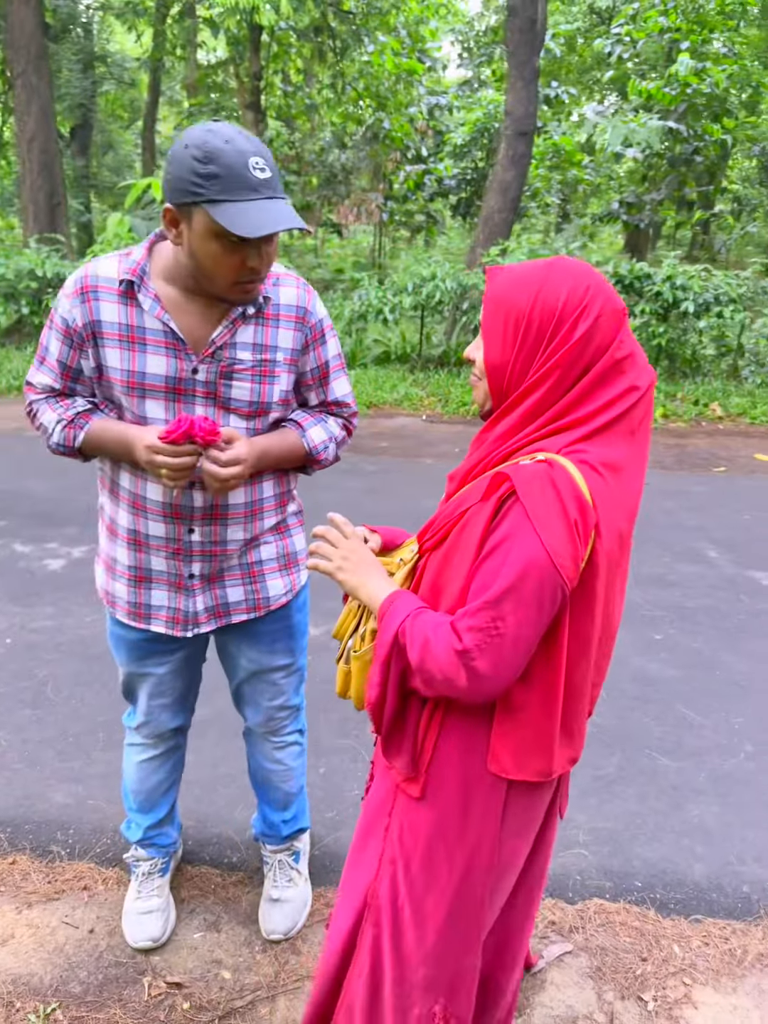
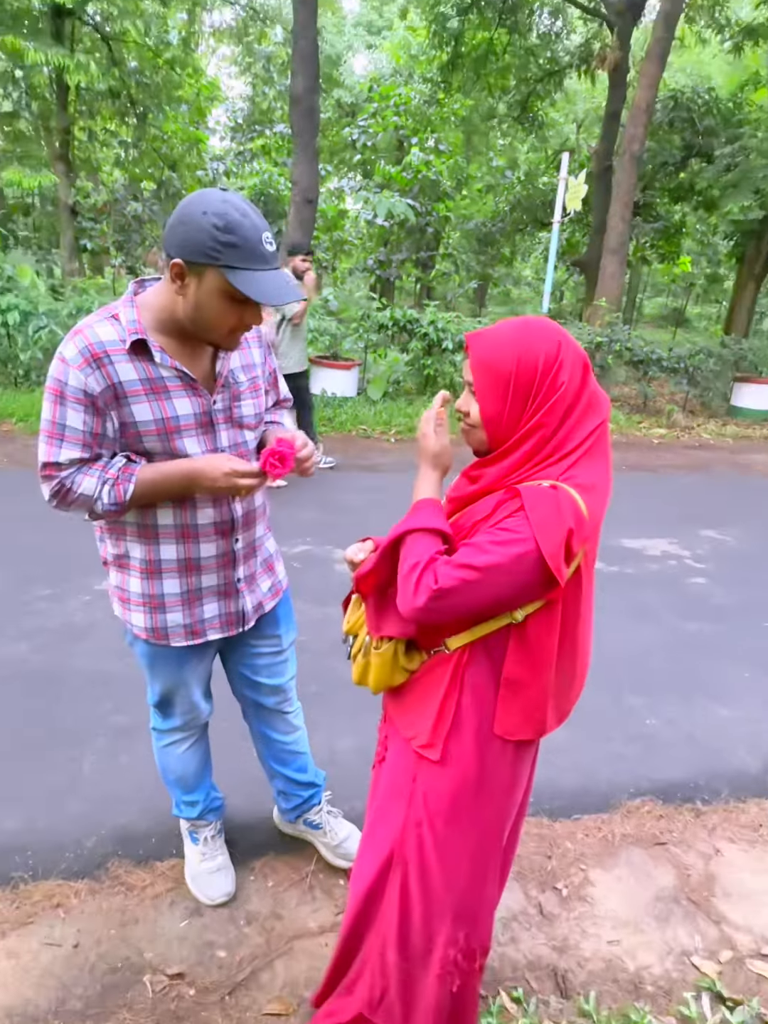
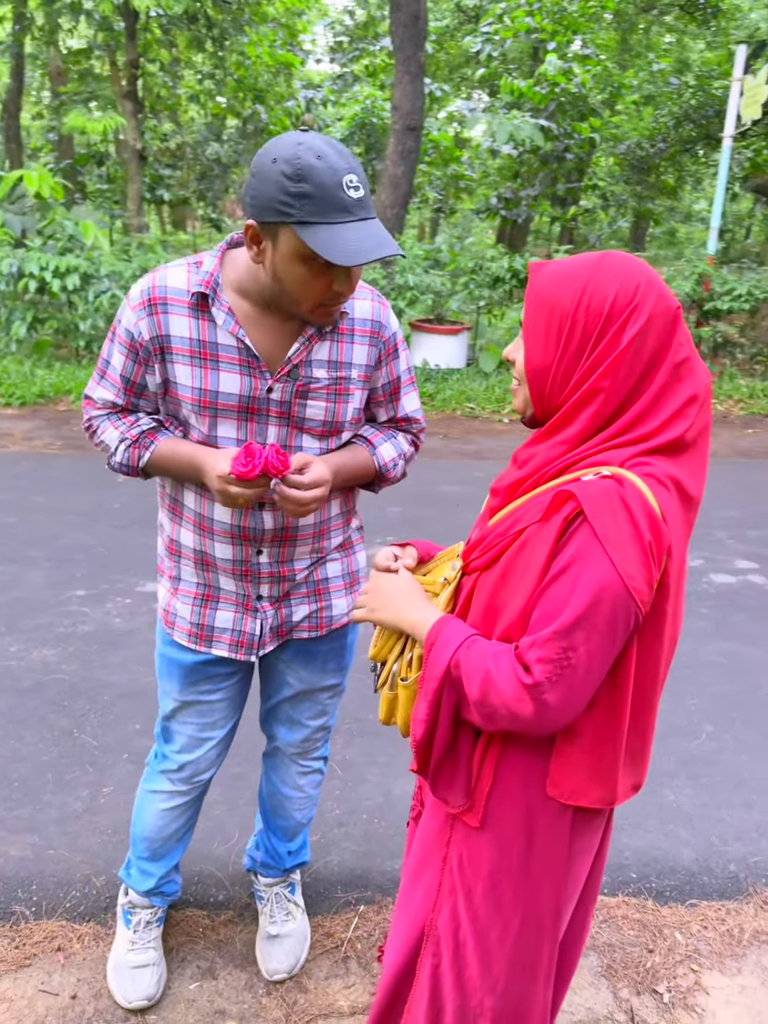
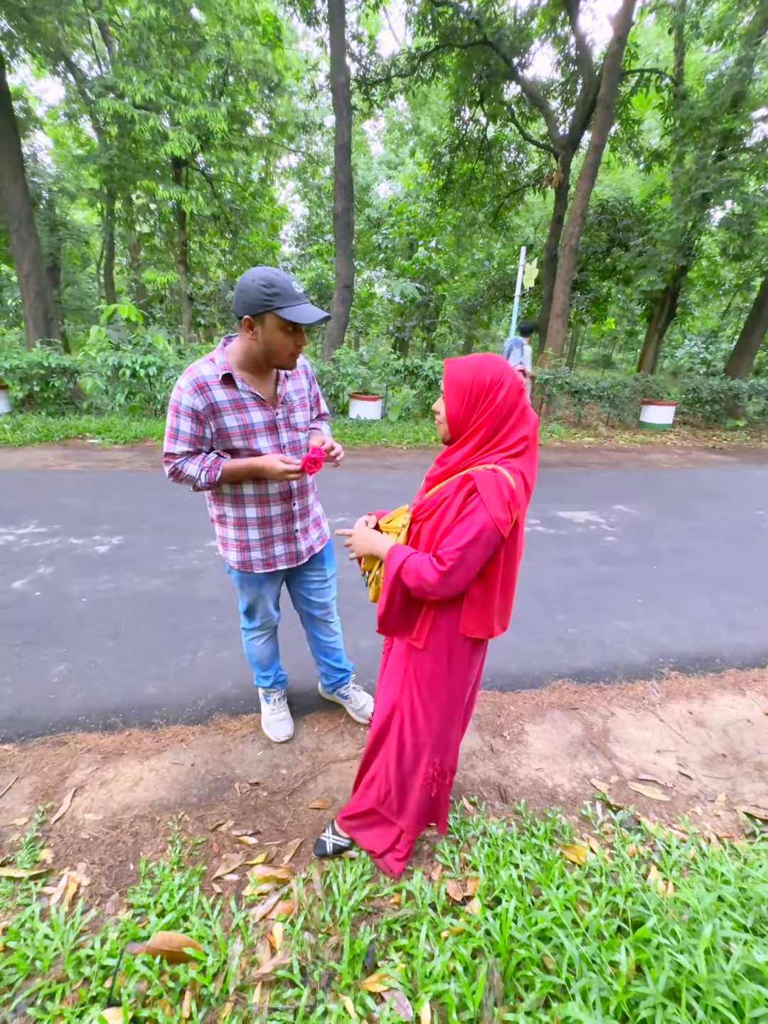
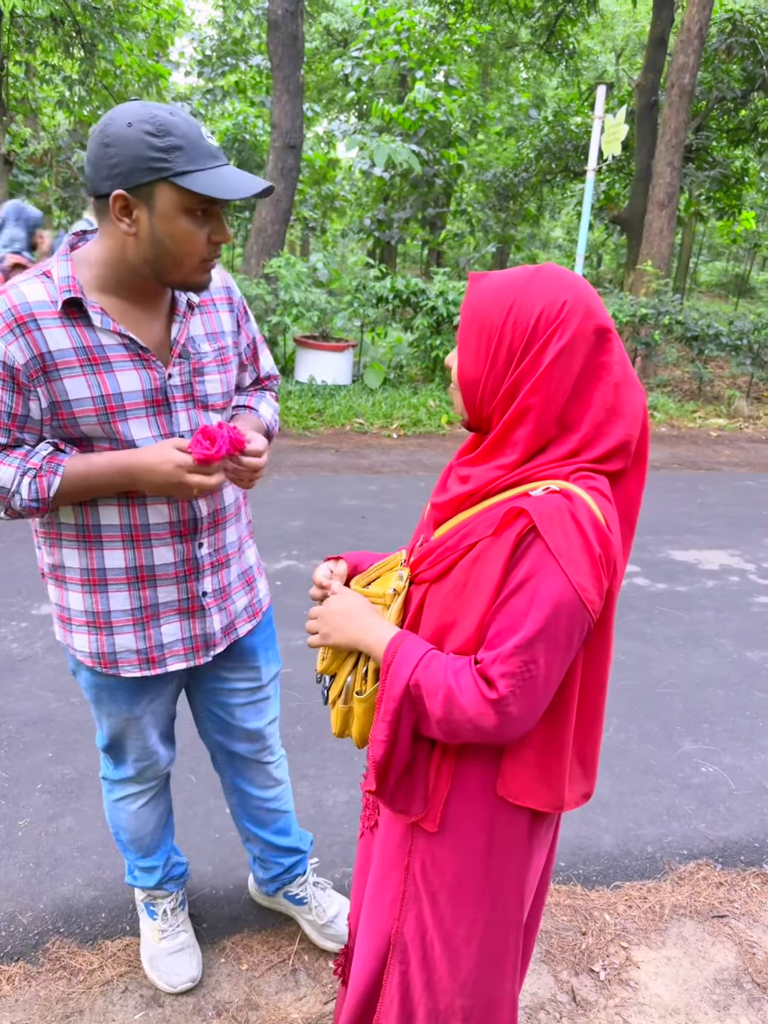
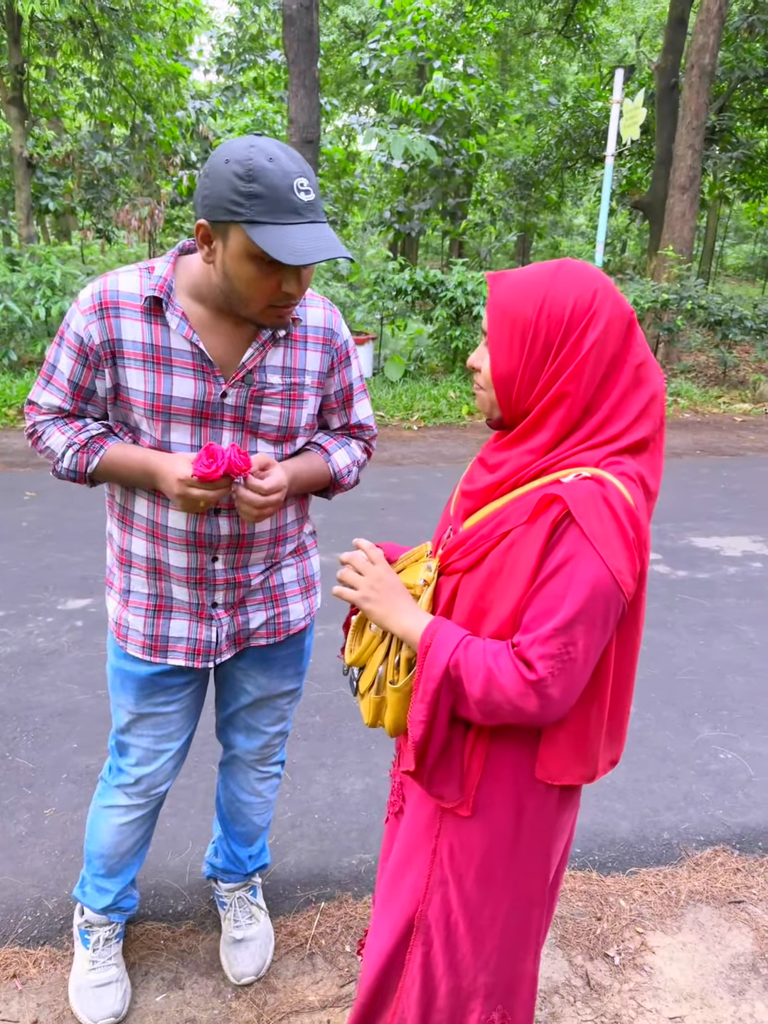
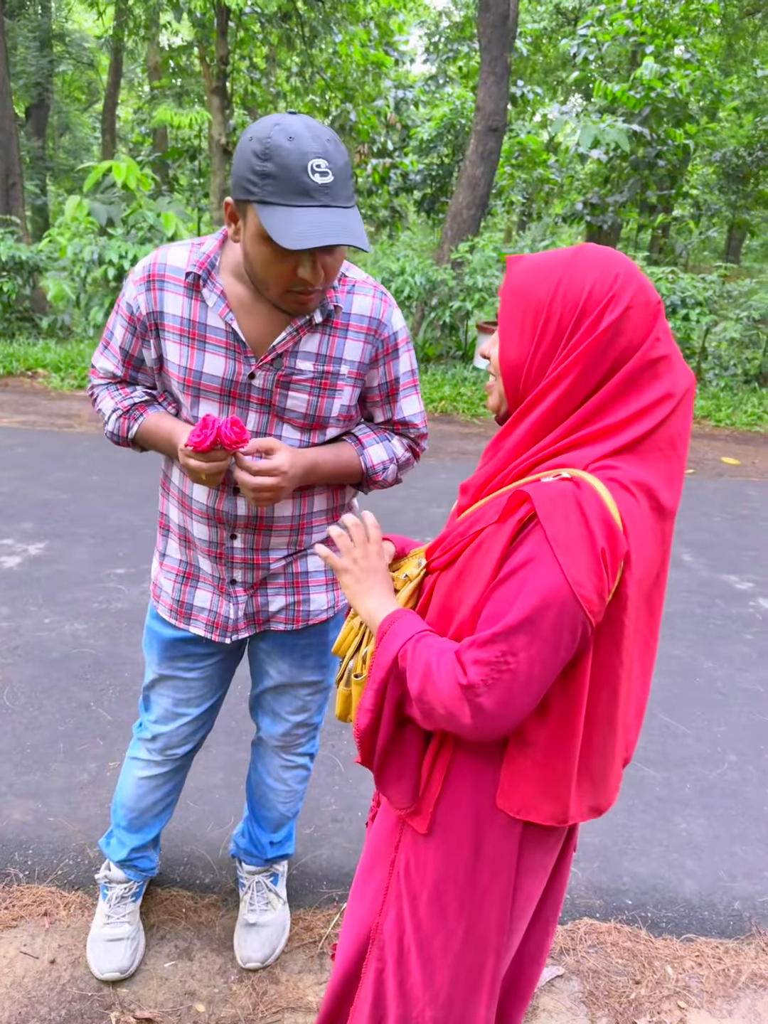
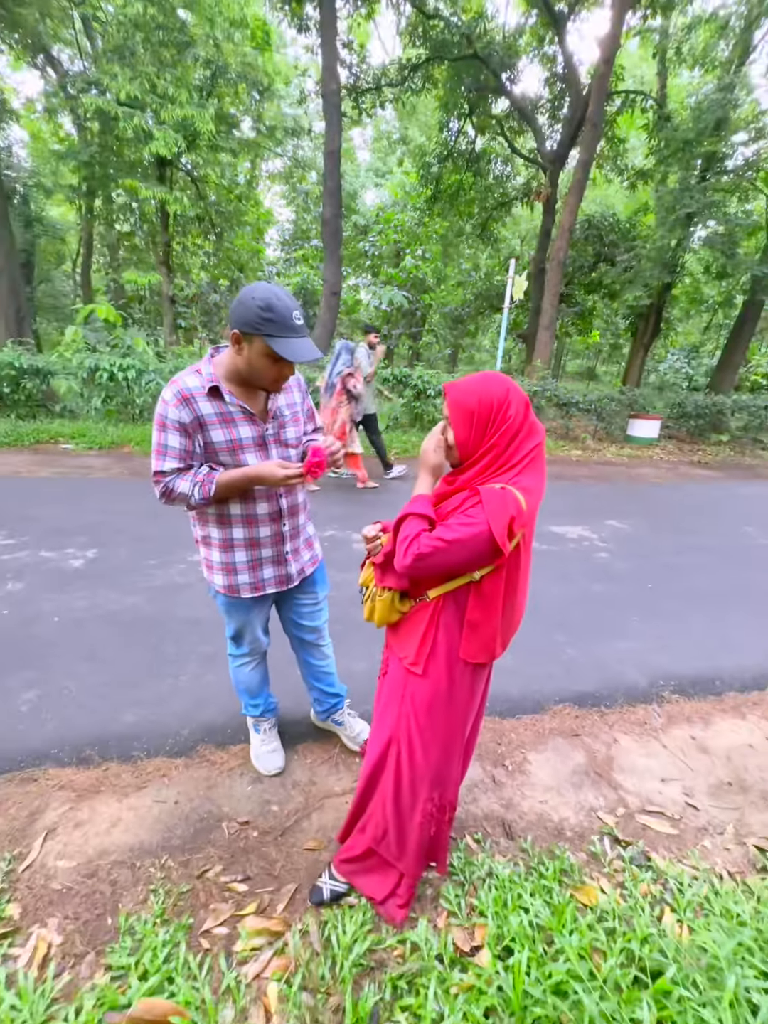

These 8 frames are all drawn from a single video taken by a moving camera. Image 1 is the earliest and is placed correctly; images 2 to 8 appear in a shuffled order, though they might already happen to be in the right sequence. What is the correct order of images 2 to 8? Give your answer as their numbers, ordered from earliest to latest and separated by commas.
7, 3, 6, 5, 2, 8, 4
